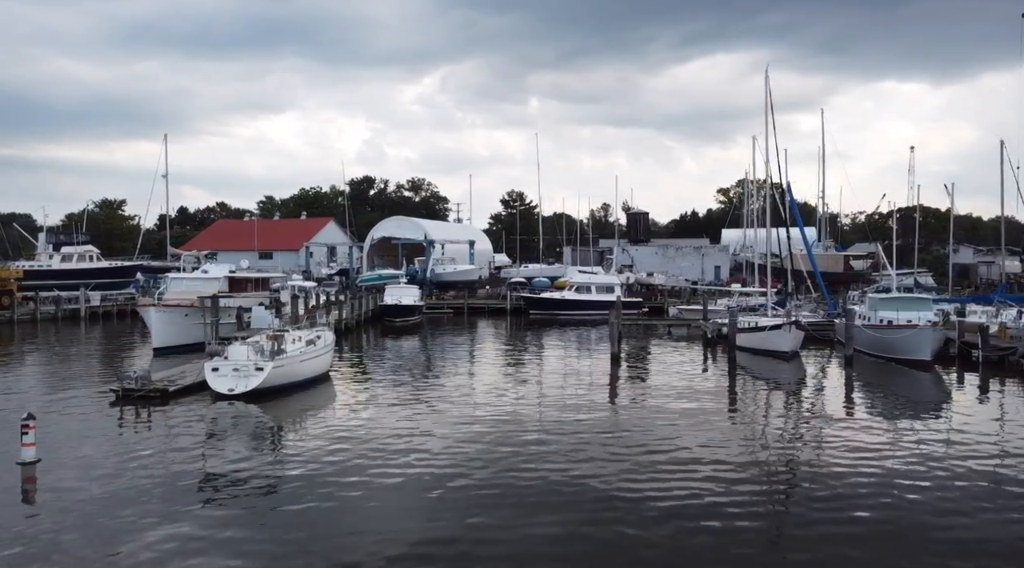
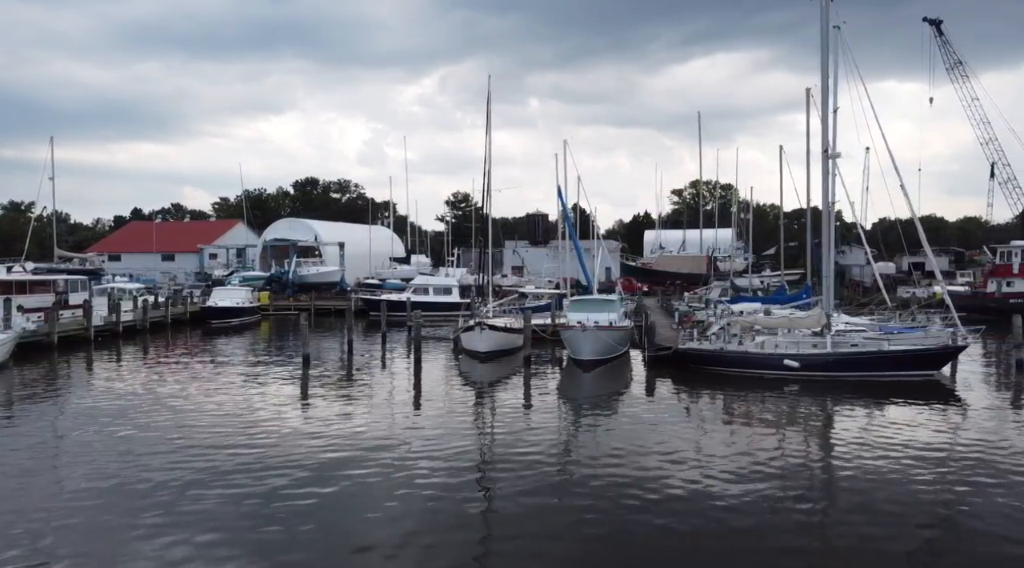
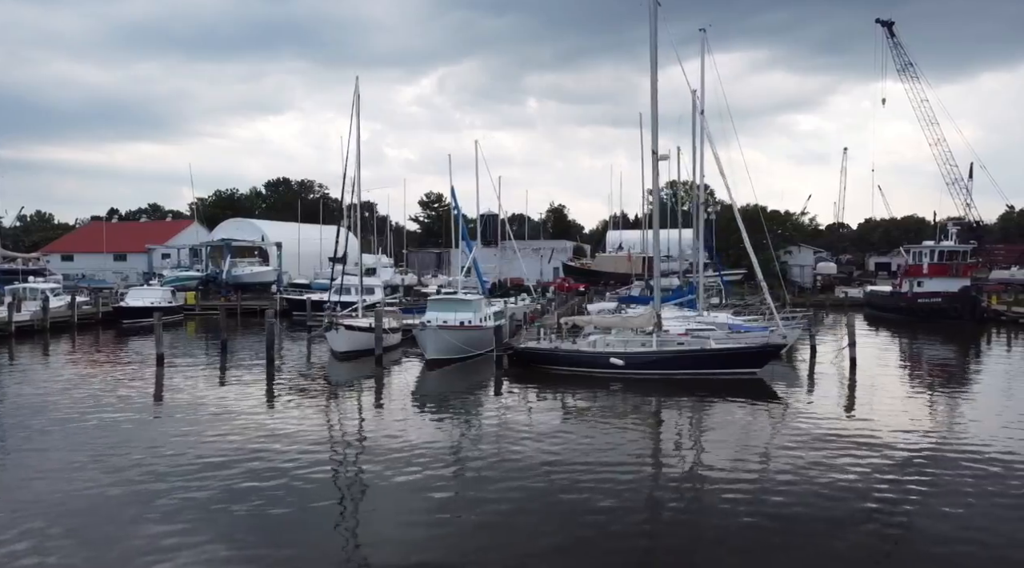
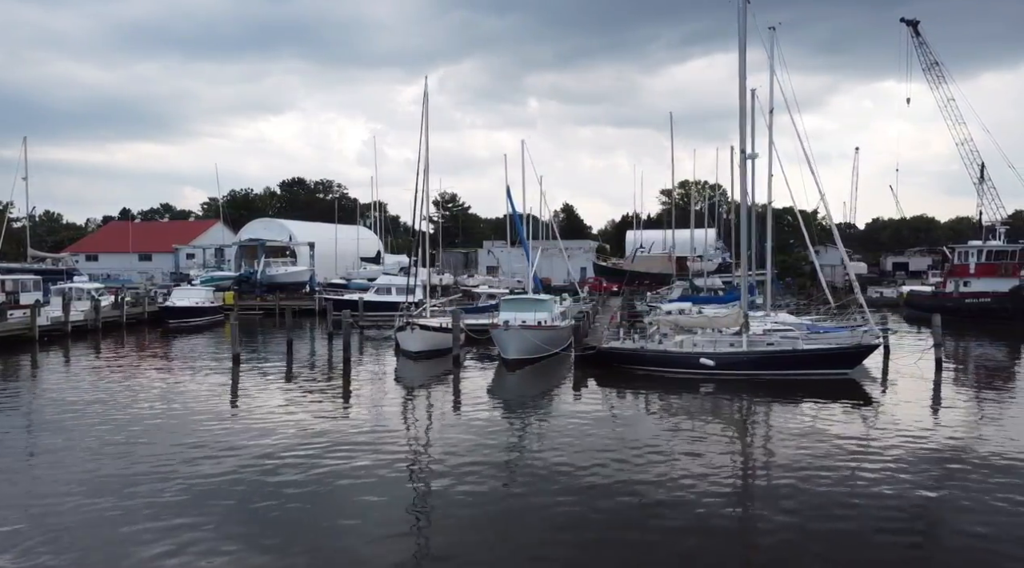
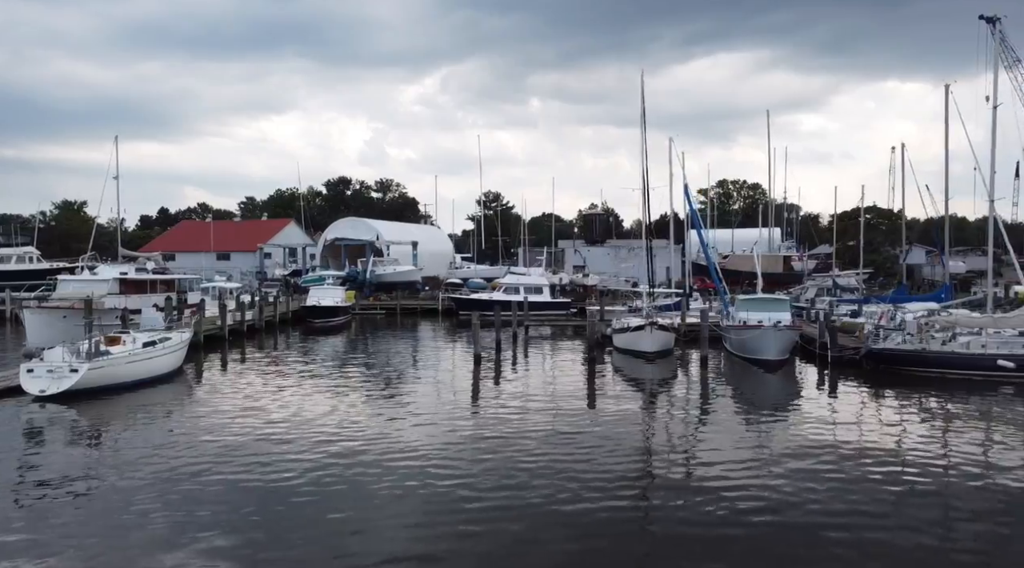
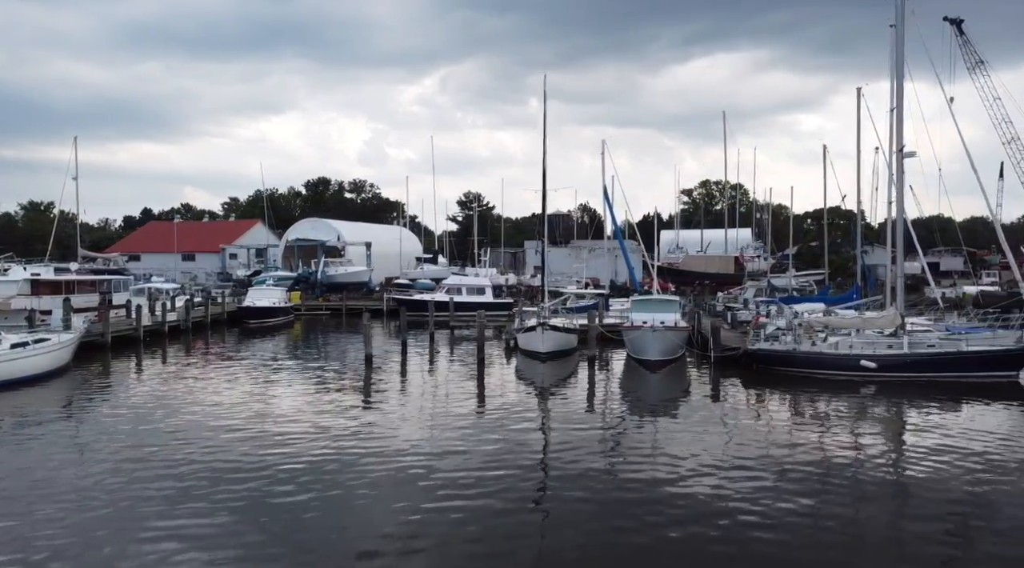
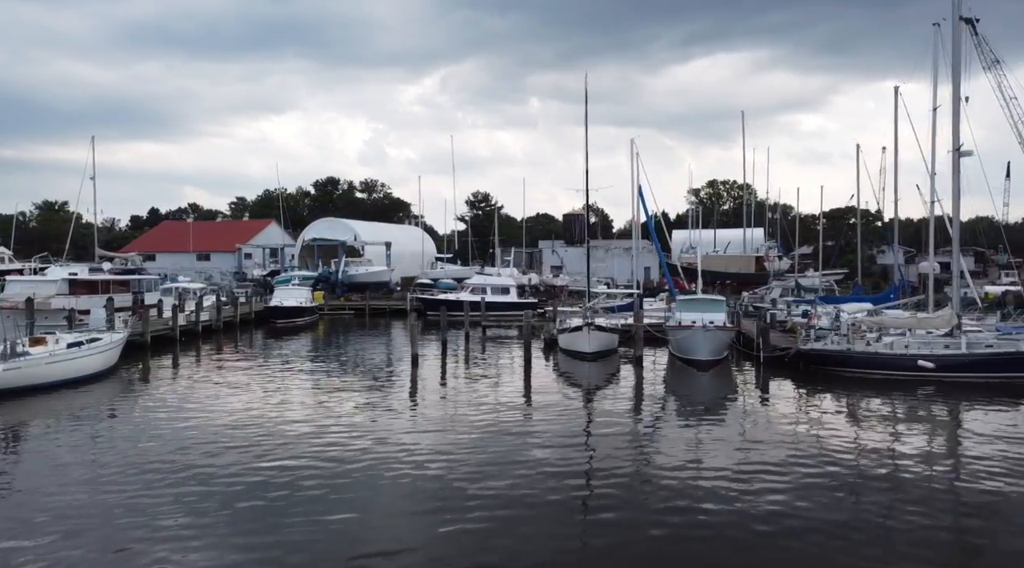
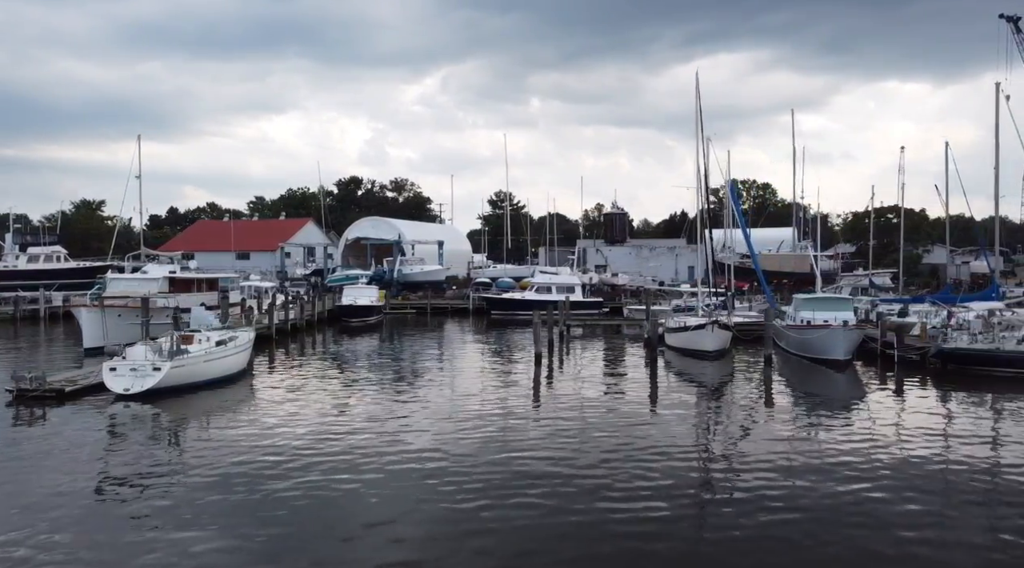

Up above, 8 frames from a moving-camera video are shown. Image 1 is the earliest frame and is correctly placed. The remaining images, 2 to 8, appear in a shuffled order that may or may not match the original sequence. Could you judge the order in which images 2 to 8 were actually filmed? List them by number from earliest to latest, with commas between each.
8, 5, 7, 6, 2, 4, 3
